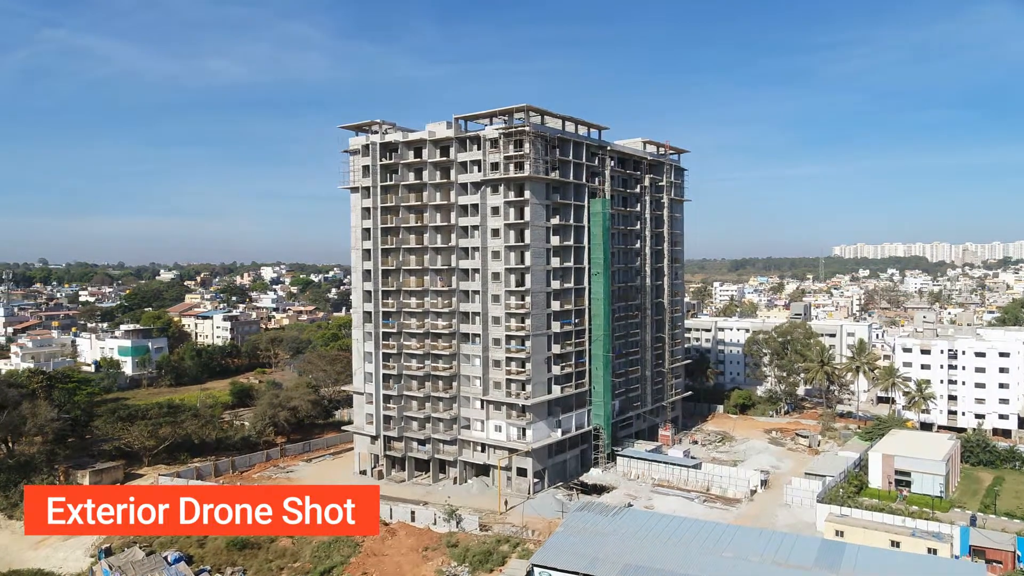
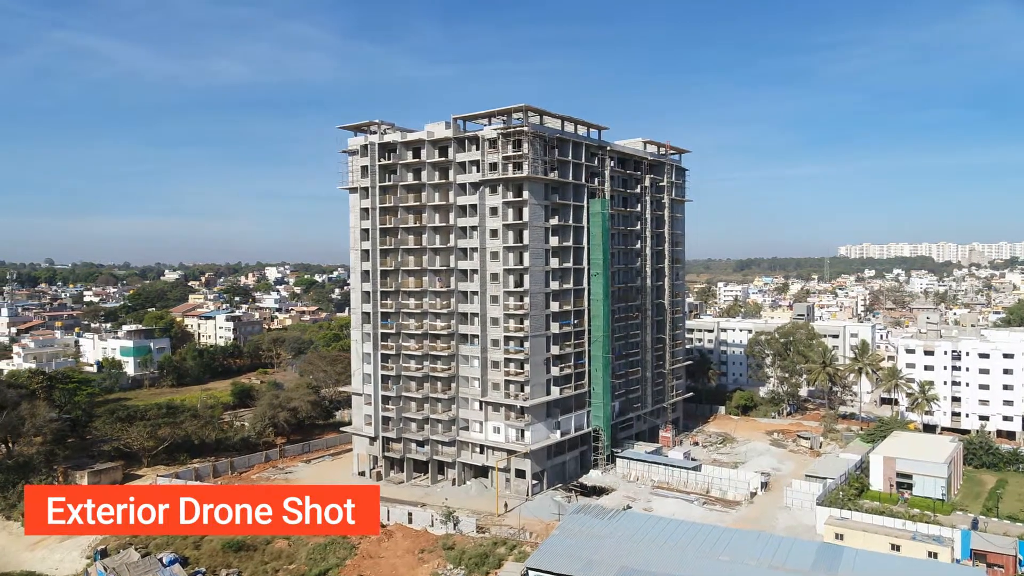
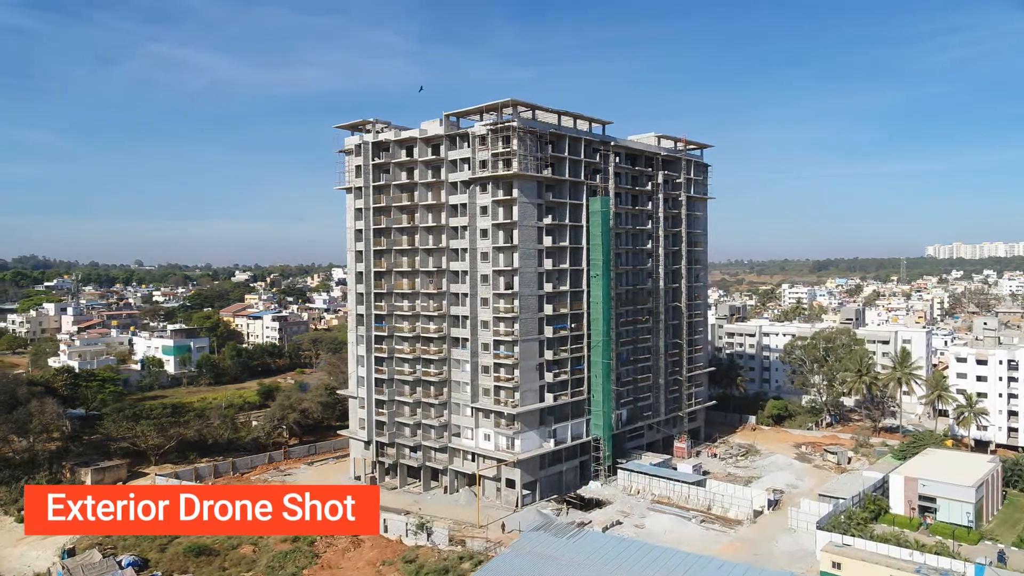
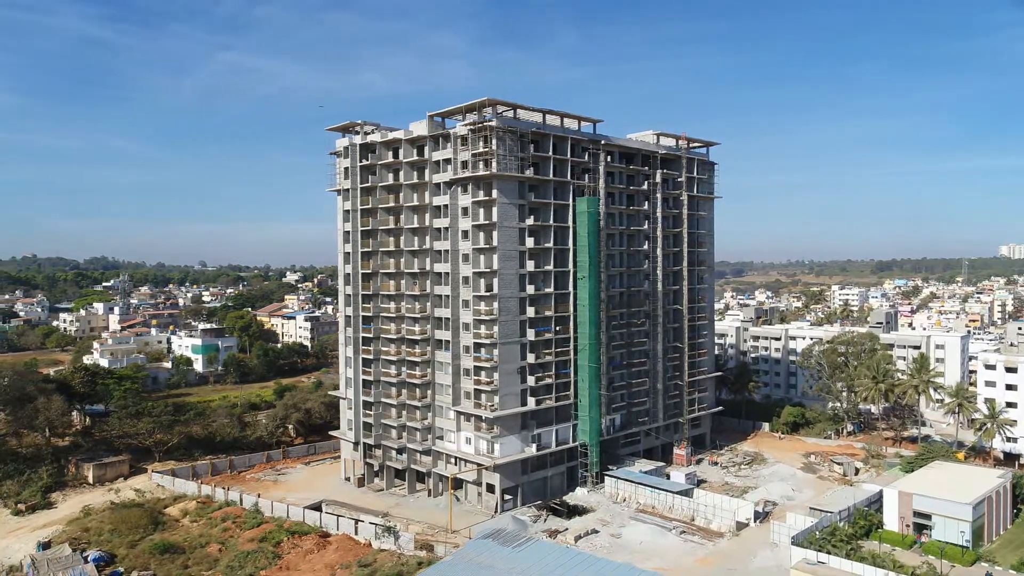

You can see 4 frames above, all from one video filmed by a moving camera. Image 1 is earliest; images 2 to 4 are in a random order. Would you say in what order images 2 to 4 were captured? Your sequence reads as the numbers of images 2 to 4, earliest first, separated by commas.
2, 3, 4
